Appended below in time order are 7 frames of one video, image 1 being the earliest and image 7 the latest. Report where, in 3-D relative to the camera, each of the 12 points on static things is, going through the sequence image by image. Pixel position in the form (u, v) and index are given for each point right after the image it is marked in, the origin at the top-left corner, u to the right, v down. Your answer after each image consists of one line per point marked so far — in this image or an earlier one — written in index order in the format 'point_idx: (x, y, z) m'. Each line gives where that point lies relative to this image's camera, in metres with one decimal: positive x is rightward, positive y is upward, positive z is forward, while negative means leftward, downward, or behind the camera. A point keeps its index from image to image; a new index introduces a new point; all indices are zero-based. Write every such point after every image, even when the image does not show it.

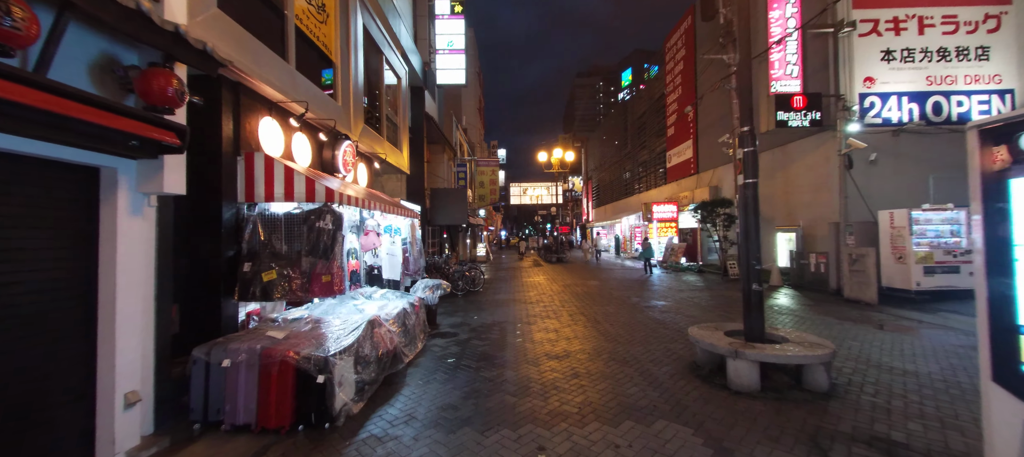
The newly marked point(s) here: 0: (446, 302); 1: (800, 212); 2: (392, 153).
0: (-1.8, -2.0, +9.9) m
1: (+10.3, +0.6, +13.1) m
2: (-3.4, +2.1, +10.4) m
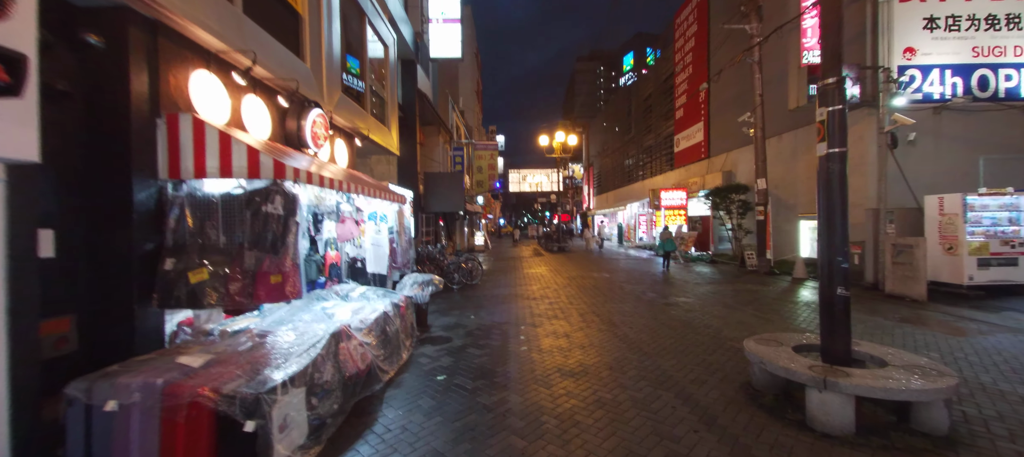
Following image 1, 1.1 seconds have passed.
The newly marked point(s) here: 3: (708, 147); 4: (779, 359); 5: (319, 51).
0: (-1.7, -1.7, +8.8) m
1: (+10.3, +1.0, +12.0) m
2: (-3.4, +2.4, +9.2) m
3: (+10.0, +4.1, +18.8) m
4: (+2.5, -1.2, +3.4) m
5: (-3.4, +3.1, +6.5) m
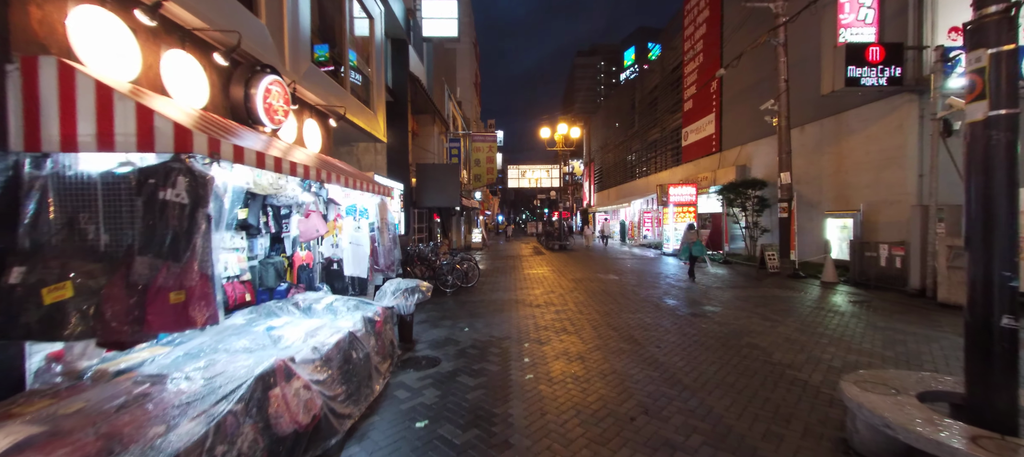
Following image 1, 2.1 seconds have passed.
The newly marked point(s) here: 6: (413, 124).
0: (-1.7, -1.7, +7.7) m
1: (+10.3, +1.0, +11.0) m
2: (-3.3, +2.5, +8.0) m
3: (+10.0, +4.2, +17.7) m
4: (+2.5, -1.2, +2.3) m
5: (-3.4, +3.2, +5.3) m
6: (-3.8, +4.0, +13.9) m
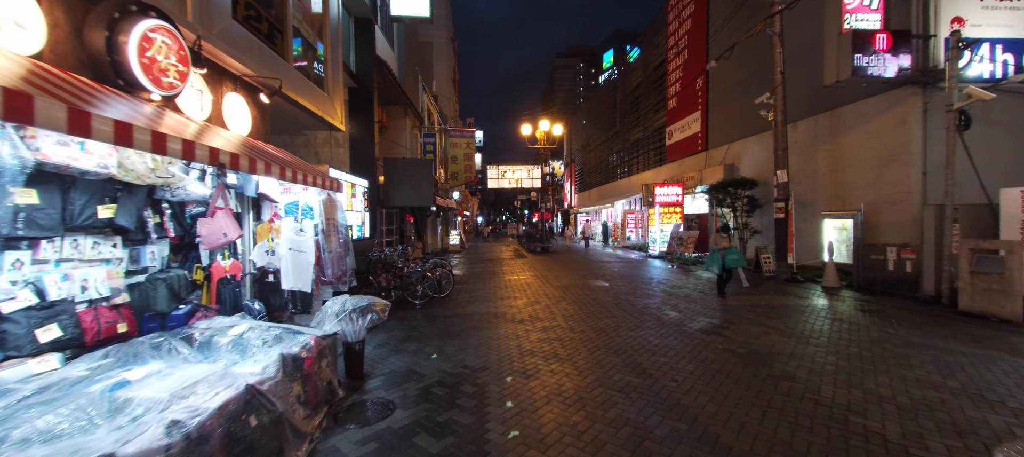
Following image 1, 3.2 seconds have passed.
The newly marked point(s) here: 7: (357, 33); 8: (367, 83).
0: (-2.1, -1.7, +6.5) m
1: (+9.8, +1.0, +10.4) m
2: (-3.7, +2.4, +6.7) m
3: (+9.0, +4.2, +17.1) m
4: (+2.4, -1.2, +1.3) m
5: (-3.6, +3.2, +4.0) m
6: (-4.5, +3.9, +12.6) m
7: (-4.5, +5.7, +10.6) m
8: (-4.3, +4.3, +10.9) m
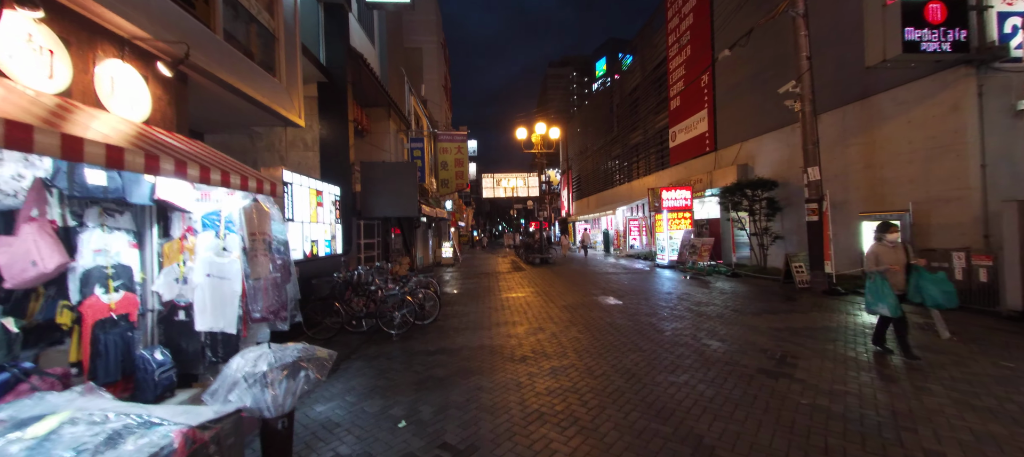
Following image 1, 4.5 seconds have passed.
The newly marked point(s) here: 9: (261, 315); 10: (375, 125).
0: (-2.1, -1.9, +5.0) m
1: (+9.6, +0.9, +9.1) m
2: (-3.8, +2.2, +5.3) m
3: (+8.7, +3.9, +15.9) m
4: (+2.5, -1.2, -0.1) m
5: (-3.7, +3.0, +2.7) m
6: (-4.7, +3.5, +11.3) m
7: (-4.7, +5.3, +9.3) m
8: (-4.5, +4.0, +9.6) m
9: (-2.9, -1.0, +4.2) m
10: (-4.8, +3.7, +13.1) m
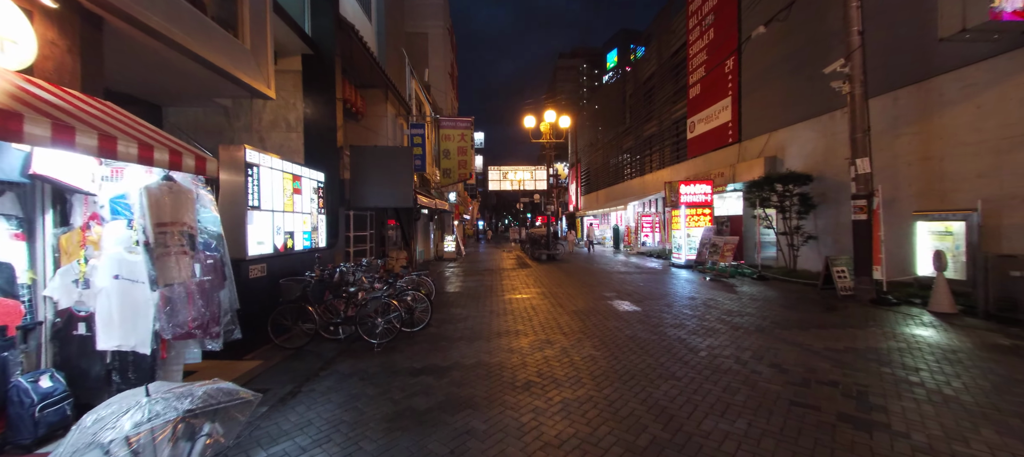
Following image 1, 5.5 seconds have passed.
0: (-2.1, -1.8, +4.1) m
1: (+9.8, +0.9, +7.9) m
2: (-3.7, +2.3, +4.4) m
3: (+9.0, +4.0, +14.7) m
4: (+2.4, -1.3, -1.1) m
5: (-3.7, +3.1, +1.7) m
6: (-4.5, +3.7, +10.3) m
7: (-4.5, +5.5, +8.3) m
8: (-4.3, +4.2, +8.6) m
9: (-2.8, -0.9, +3.3) m
10: (-4.6, +4.0, +12.1) m
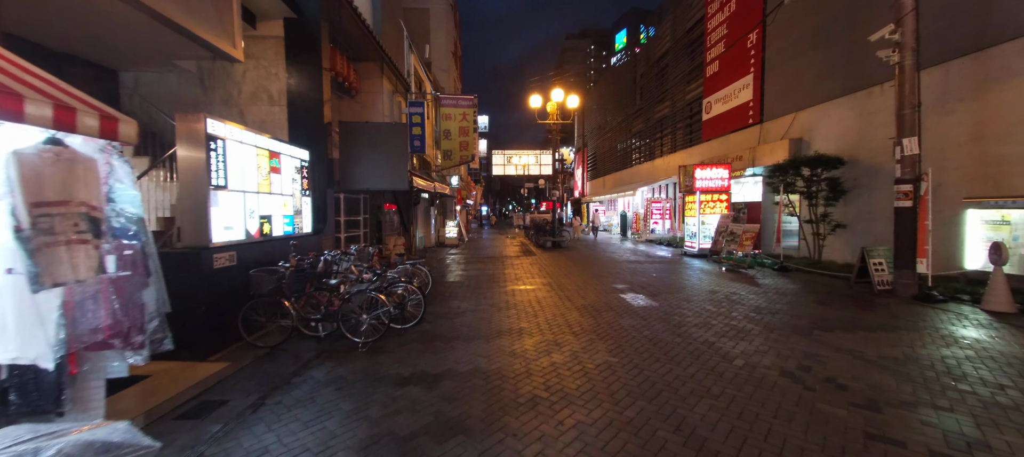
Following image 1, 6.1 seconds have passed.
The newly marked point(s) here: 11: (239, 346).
0: (-2.1, -1.6, +3.5) m
1: (+9.9, +1.1, +7.1) m
2: (-3.7, +2.5, +3.6) m
3: (+9.2, +4.5, +13.7) m
4: (+2.4, -1.3, -1.8) m
5: (-3.6, +3.1, +0.9) m
6: (-4.4, +4.1, +9.4) m
7: (-4.4, +5.8, +7.4) m
8: (-4.2, +4.5, +7.7) m
9: (-2.8, -0.7, +2.6) m
10: (-4.4, +4.4, +11.2) m
11: (-3.5, -1.5, +4.7) m
